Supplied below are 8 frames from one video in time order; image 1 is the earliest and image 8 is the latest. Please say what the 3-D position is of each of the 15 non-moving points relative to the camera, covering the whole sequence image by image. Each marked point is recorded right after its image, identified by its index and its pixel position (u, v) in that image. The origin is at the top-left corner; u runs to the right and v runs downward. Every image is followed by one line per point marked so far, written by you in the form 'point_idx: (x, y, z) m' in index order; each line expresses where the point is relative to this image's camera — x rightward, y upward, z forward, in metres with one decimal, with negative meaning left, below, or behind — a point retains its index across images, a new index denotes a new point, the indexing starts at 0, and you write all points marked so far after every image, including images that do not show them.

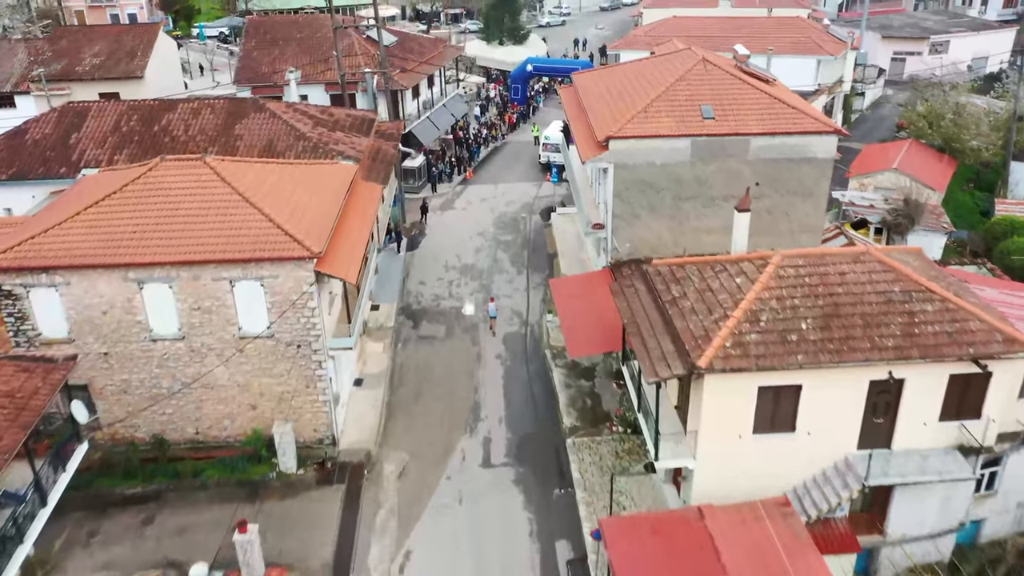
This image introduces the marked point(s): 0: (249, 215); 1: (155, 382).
0: (-6.0, +1.7, +19.2) m
1: (-8.4, -2.2, +19.7) m
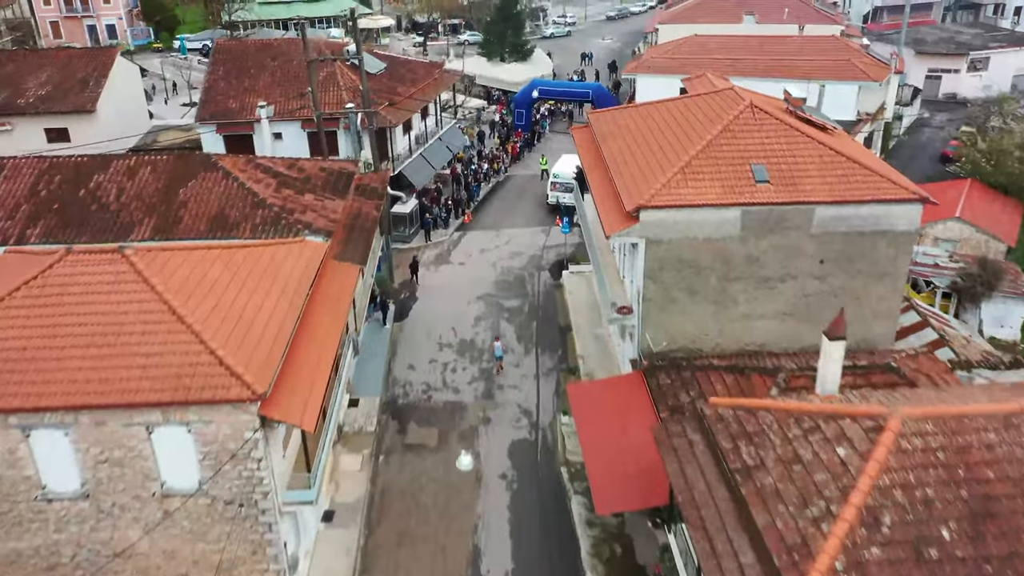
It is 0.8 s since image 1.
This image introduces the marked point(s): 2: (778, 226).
0: (-5.8, -0.8, +14.5) m
1: (-8.2, -4.7, +15.0) m
2: (+6.3, +1.5, +19.9) m
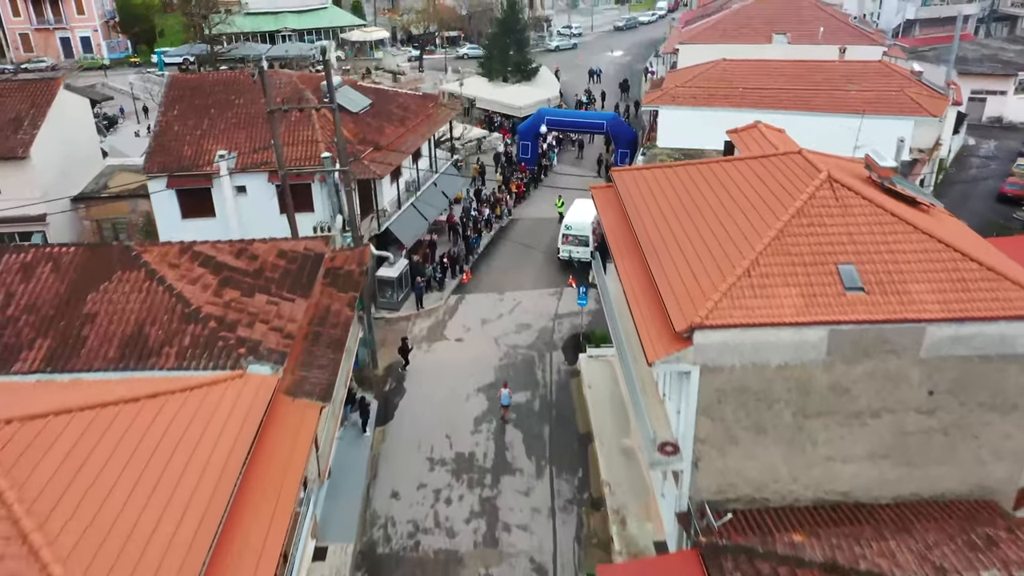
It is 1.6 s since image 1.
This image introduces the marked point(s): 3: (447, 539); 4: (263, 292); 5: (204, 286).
0: (-5.6, -3.3, +9.6) m
1: (-8.0, -7.2, +10.1) m
2: (+6.5, -1.1, +15.0) m
3: (-1.4, -5.5, +18.5) m
4: (-5.1, -0.1, +17.0) m
5: (-6.1, 0.0, +16.4) m
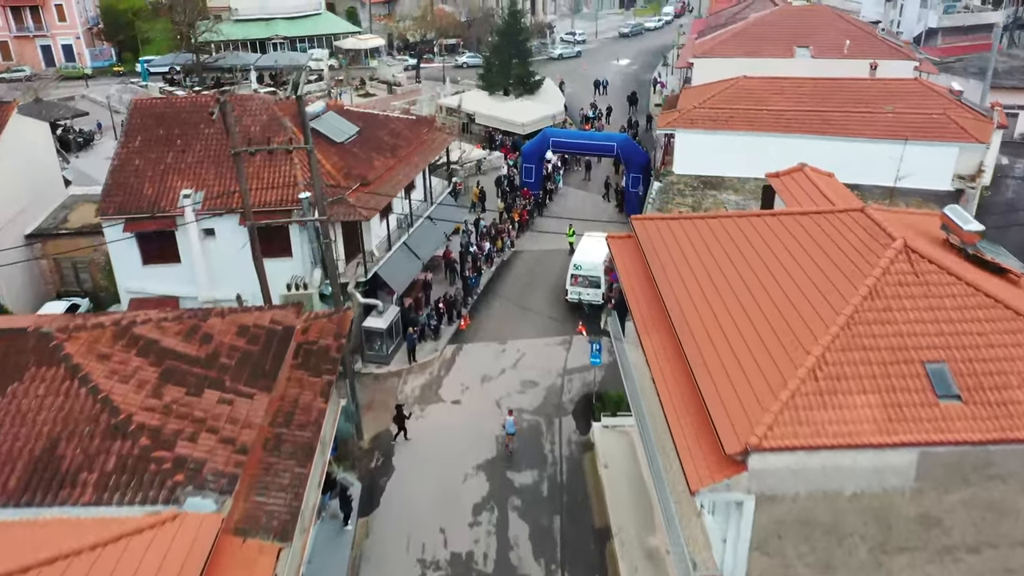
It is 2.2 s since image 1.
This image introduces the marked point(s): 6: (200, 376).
0: (-5.5, -4.9, +6.5) m
1: (-7.9, -8.8, +7.0) m
2: (+6.6, -2.7, +11.9) m
3: (-1.3, -7.1, +15.4) m
4: (-5.0, -1.6, +14.0) m
5: (-5.9, -1.5, +13.4) m
6: (-5.2, -1.5, +14.1) m
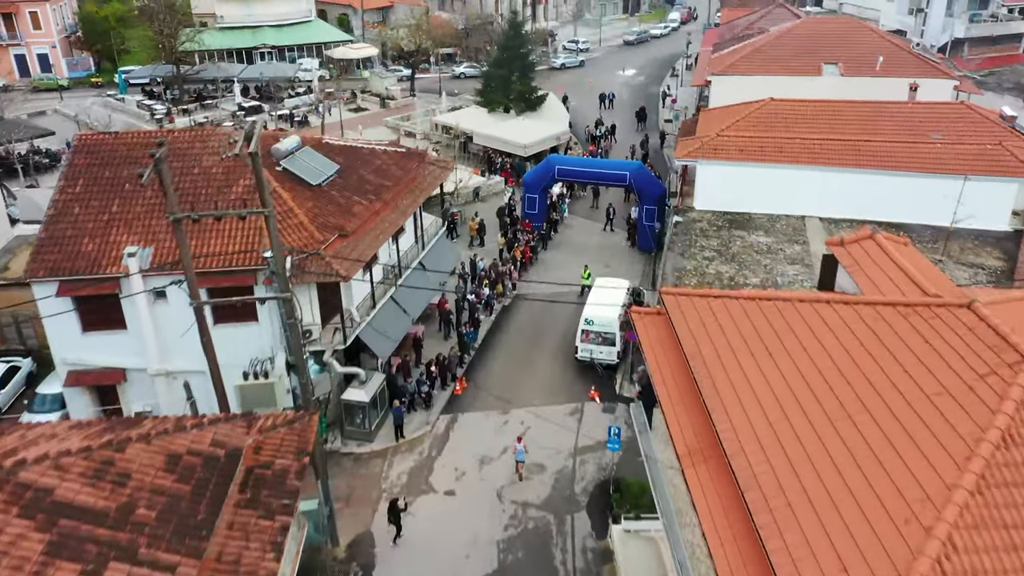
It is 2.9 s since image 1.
0: (-5.4, -6.6, +3.0) m
1: (-7.8, -10.5, +3.5) m
2: (+6.7, -4.4, +8.5) m
3: (-1.2, -8.8, +11.9) m
4: (-4.9, -3.3, +10.5) m
5: (-5.8, -3.2, +9.9) m
6: (-5.1, -3.2, +10.6) m
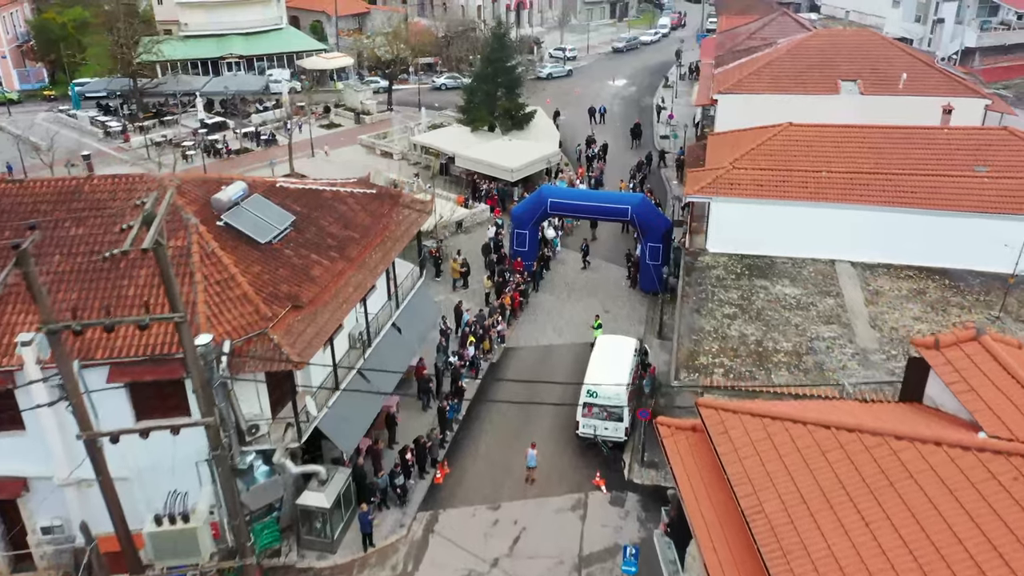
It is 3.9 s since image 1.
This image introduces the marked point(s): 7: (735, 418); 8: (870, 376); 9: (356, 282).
0: (-5.2, -8.3, -0.8) m
1: (-7.5, -12.3, -0.4) m
2: (+6.8, -6.0, +4.9) m
3: (-1.1, -10.5, +8.2) m
4: (-4.8, -5.1, +6.6) m
5: (-5.8, -5.0, +6.0) m
6: (-5.1, -4.9, +6.7) m
7: (+3.2, -1.8, +12.1) m
8: (+8.4, -2.1, +19.6) m
9: (-3.5, +0.2, +19.1) m
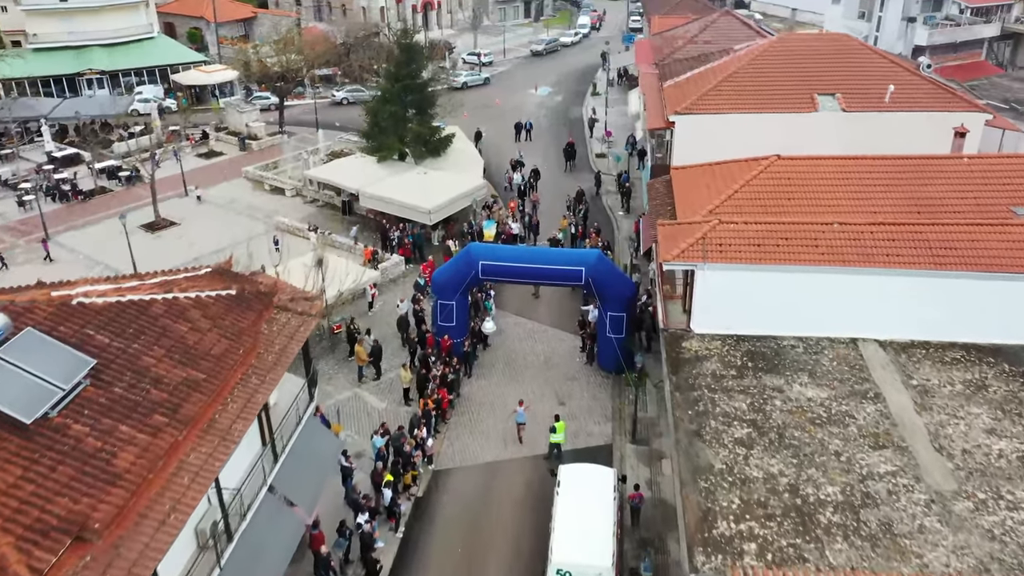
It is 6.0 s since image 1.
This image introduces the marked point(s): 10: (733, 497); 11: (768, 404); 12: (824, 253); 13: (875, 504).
0: (-3.9, -11.1, -7.9) m
1: (-6.0, -15.1, -7.7) m
2: (+7.4, -8.2, -1.1) m
3: (-0.6, -13.1, +1.5) m
4: (-4.4, -7.8, -0.5) m
5: (-5.3, -7.8, -1.2) m
6: (-4.6, -7.7, -0.4) m
7: (+2.9, -4.2, +5.7) m
8: (+7.4, -4.2, +13.7) m
9: (-4.5, -2.5, +12.0) m
10: (+3.9, -3.7, +14.9) m
11: (+5.3, -2.4, +17.4) m
12: (+7.2, +0.8, +19.4) m
13: (+6.4, -3.8, +14.6) m
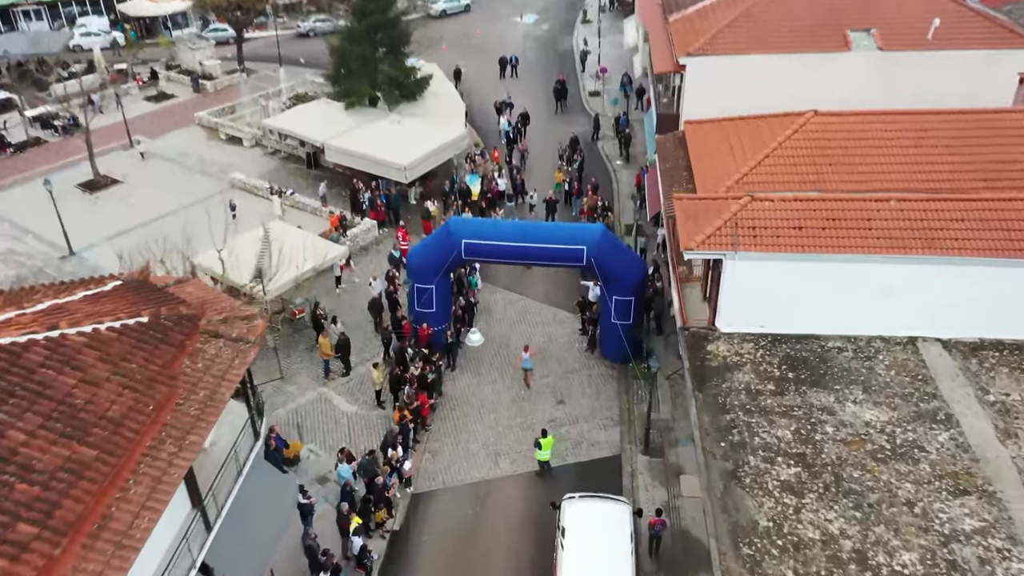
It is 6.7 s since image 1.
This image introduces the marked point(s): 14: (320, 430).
0: (-3.4, -13.5, -10.3) m
1: (-5.5, -17.5, -9.8) m
2: (+7.7, -9.9, -3.6) m
3: (-0.3, -14.6, -0.7) m
4: (-4.1, -9.6, -3.2) m
5: (-5.0, -9.6, -3.9) m
6: (-4.3, -9.4, -3.1) m
7: (+3.0, -5.3, +2.7) m
8: (+7.3, -4.5, +10.8) m
9: (-4.5, -3.1, +8.7) m
10: (+3.9, -4.0, +11.9) m
11: (+5.2, -2.5, +14.2) m
12: (+7.0, +1.0, +16.0) m
13: (+6.3, -4.0, +11.7) m
14: (-4.4, -3.3, +19.0) m
